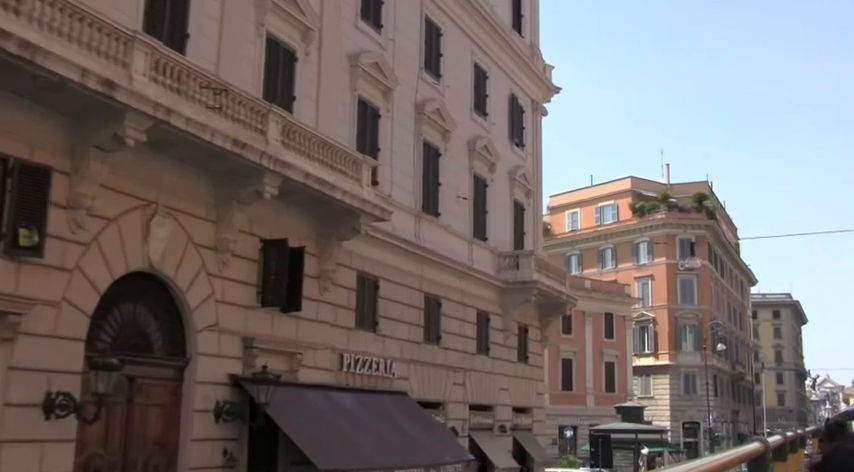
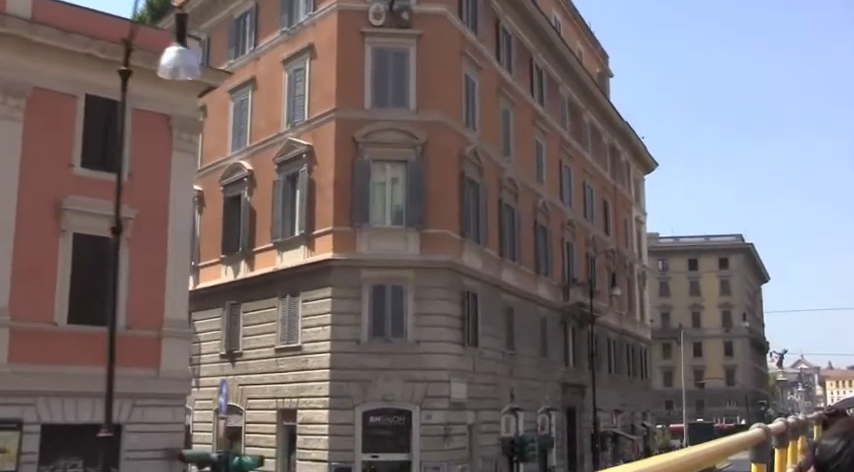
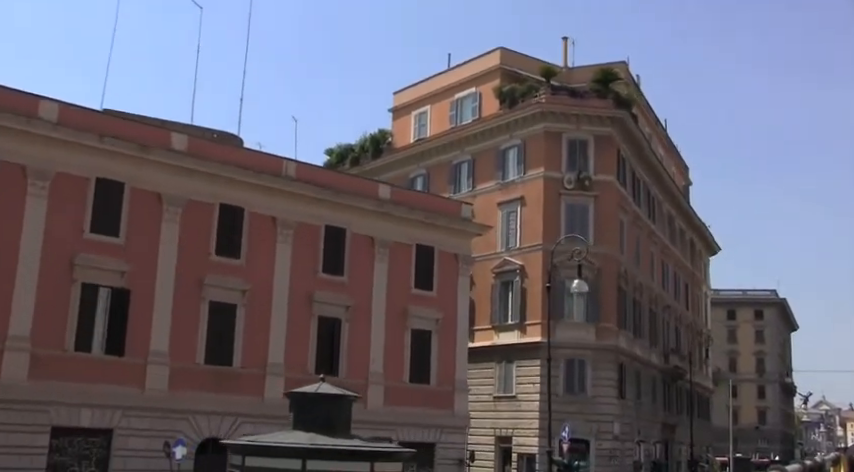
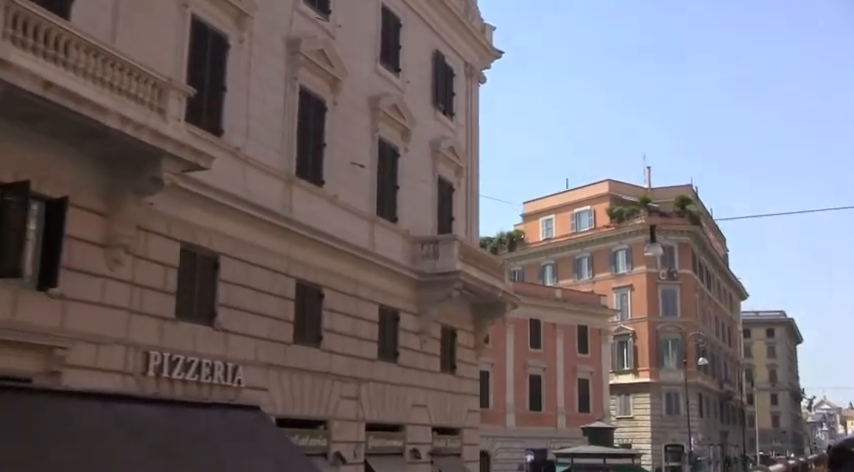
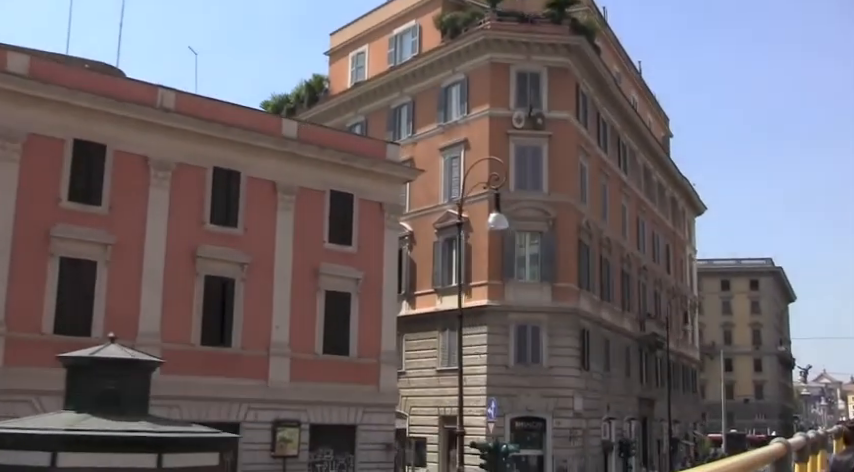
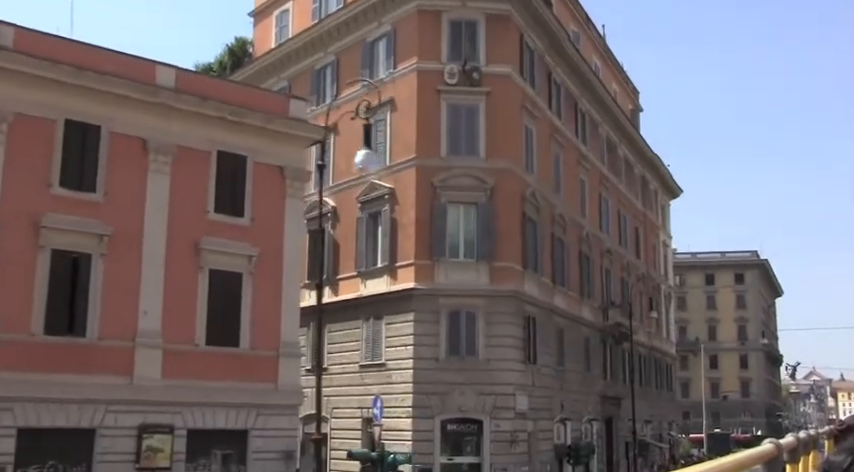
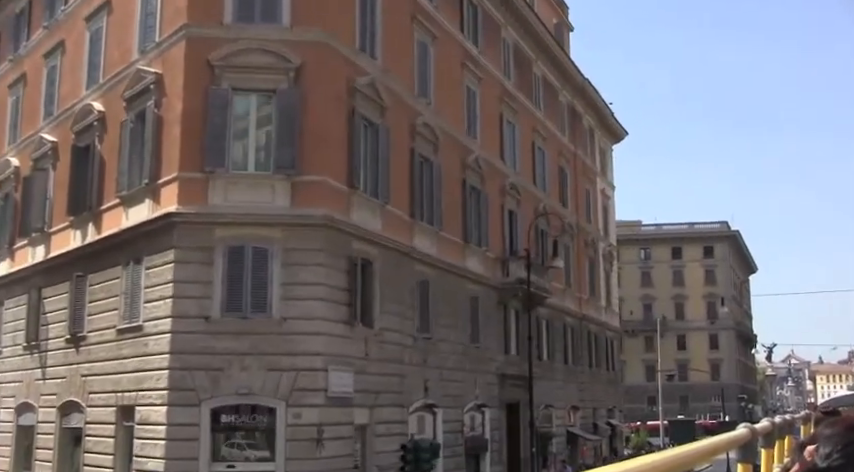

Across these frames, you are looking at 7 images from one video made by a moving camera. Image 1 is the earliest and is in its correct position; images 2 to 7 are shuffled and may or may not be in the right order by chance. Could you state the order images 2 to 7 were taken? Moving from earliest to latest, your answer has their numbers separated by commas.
4, 3, 5, 6, 2, 7
